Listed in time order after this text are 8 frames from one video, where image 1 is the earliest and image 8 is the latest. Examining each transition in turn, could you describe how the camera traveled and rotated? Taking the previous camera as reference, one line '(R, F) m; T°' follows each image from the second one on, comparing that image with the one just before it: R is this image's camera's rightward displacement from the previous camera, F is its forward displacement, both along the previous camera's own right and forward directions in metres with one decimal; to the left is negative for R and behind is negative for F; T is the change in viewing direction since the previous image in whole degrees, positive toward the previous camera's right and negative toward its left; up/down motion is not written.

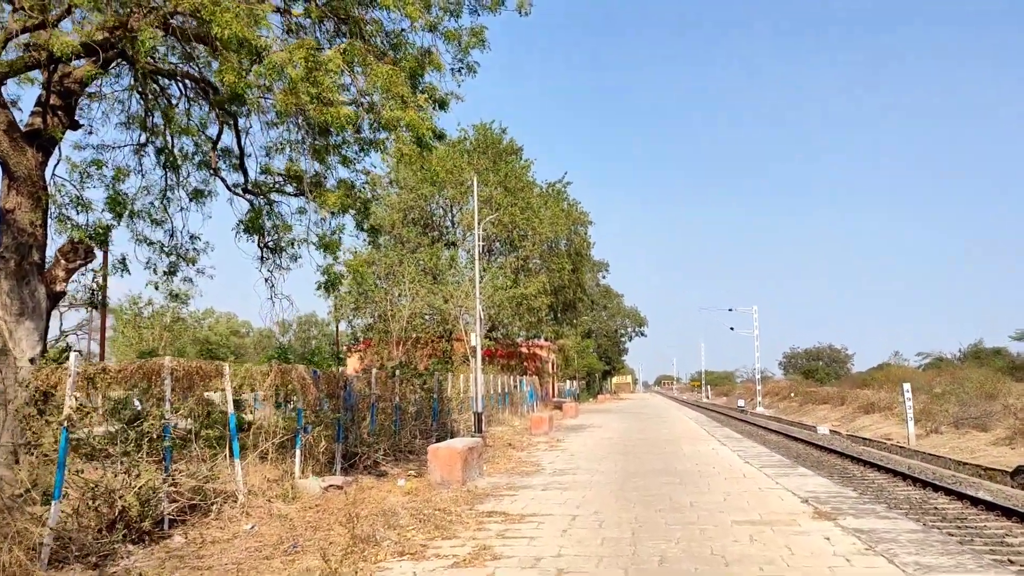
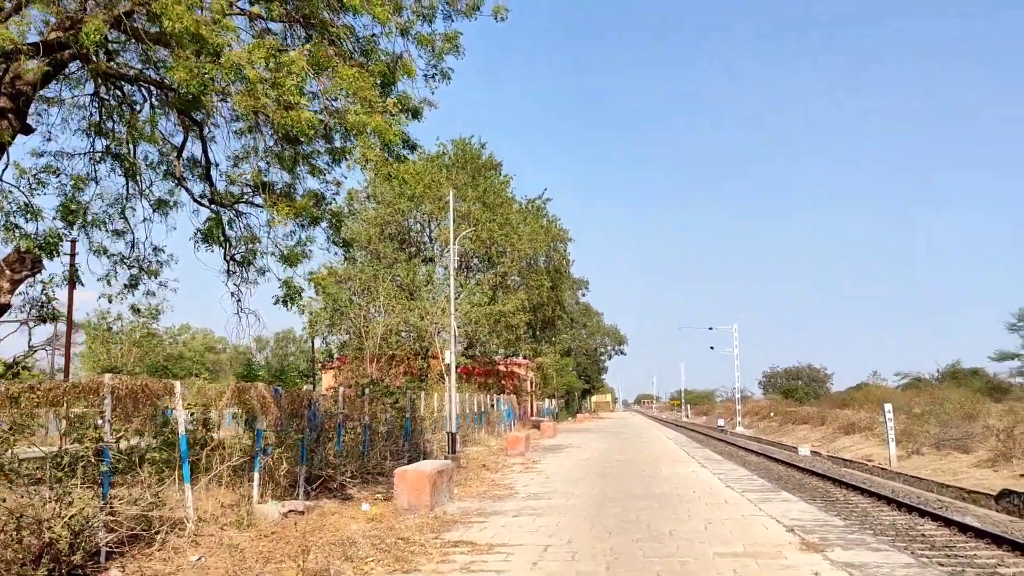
(+0.1, +0.5) m; +1°
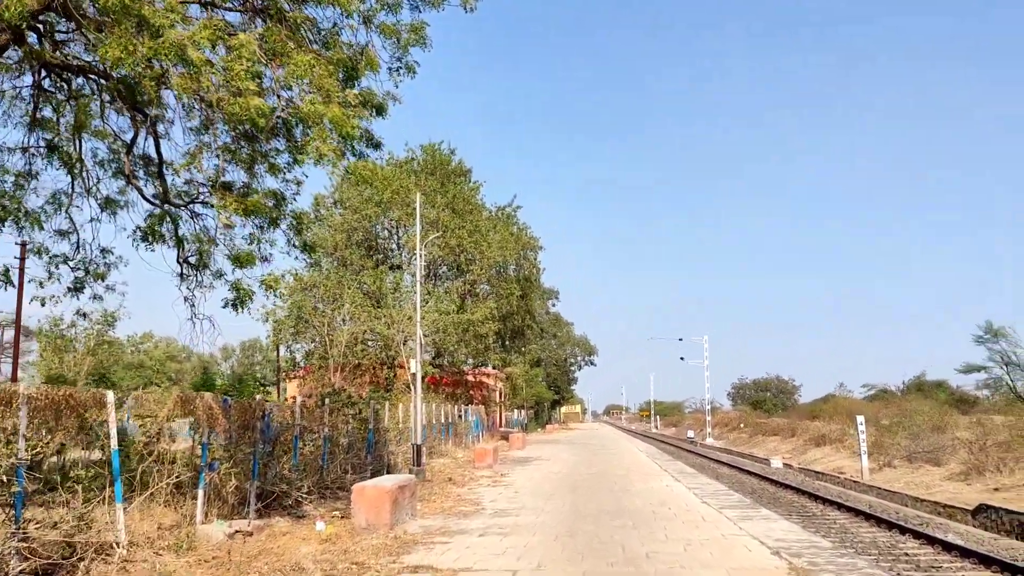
(0.0, +0.7) m; +2°
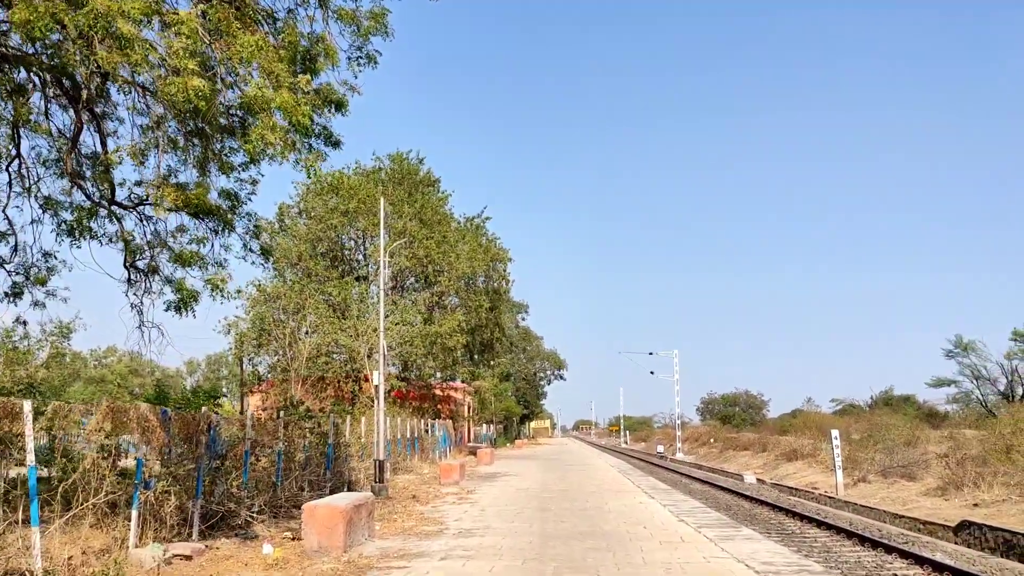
(+0.1, +0.7) m; +2°
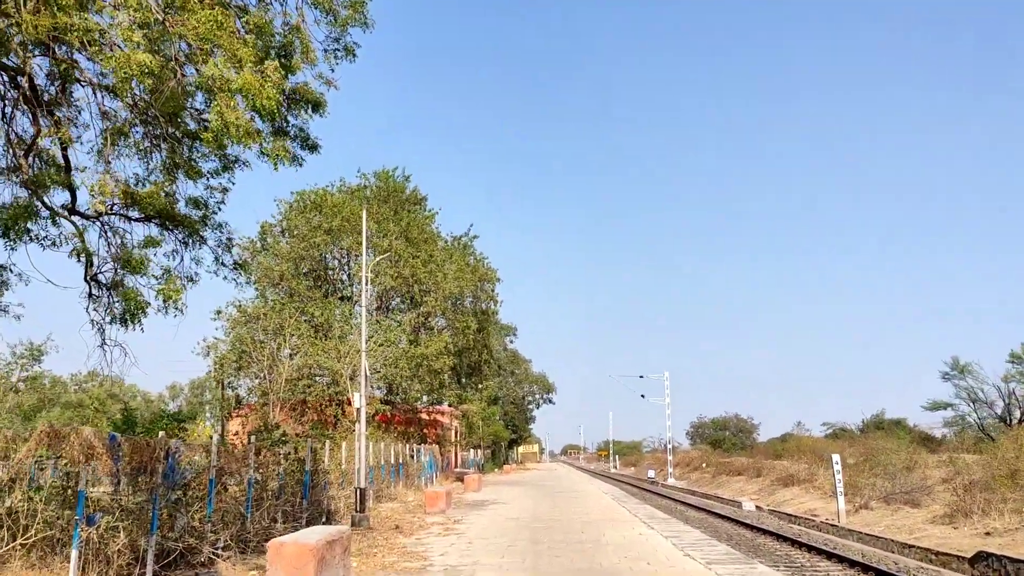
(0.0, +0.9) m; +1°
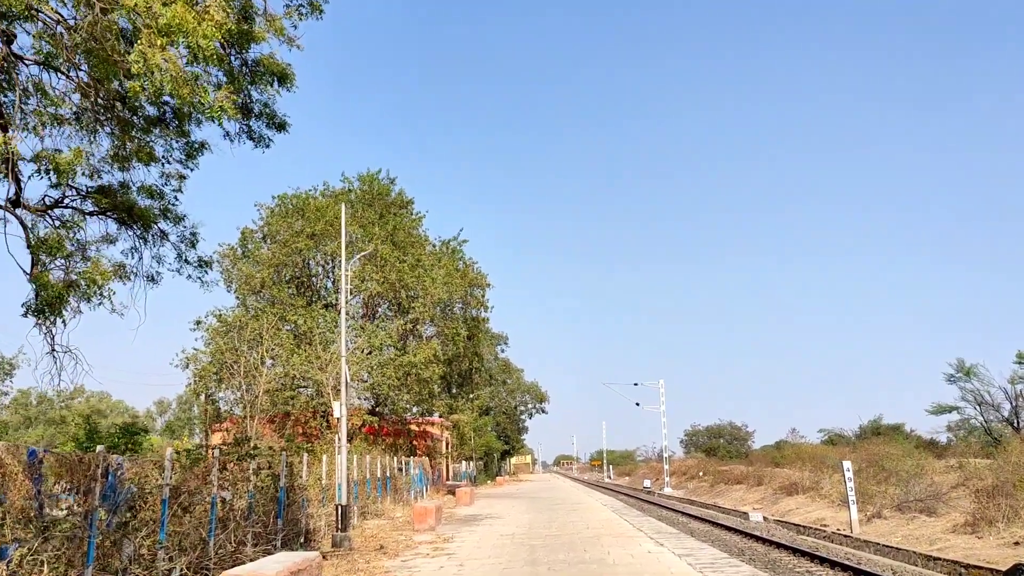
(0.0, +1.3) m; +1°
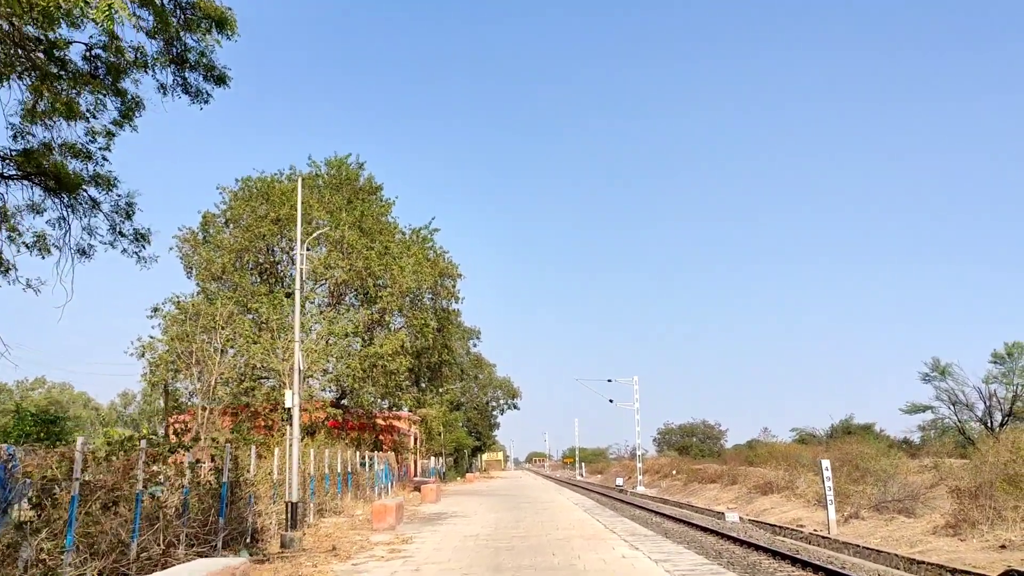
(+0.1, +1.0) m; +2°
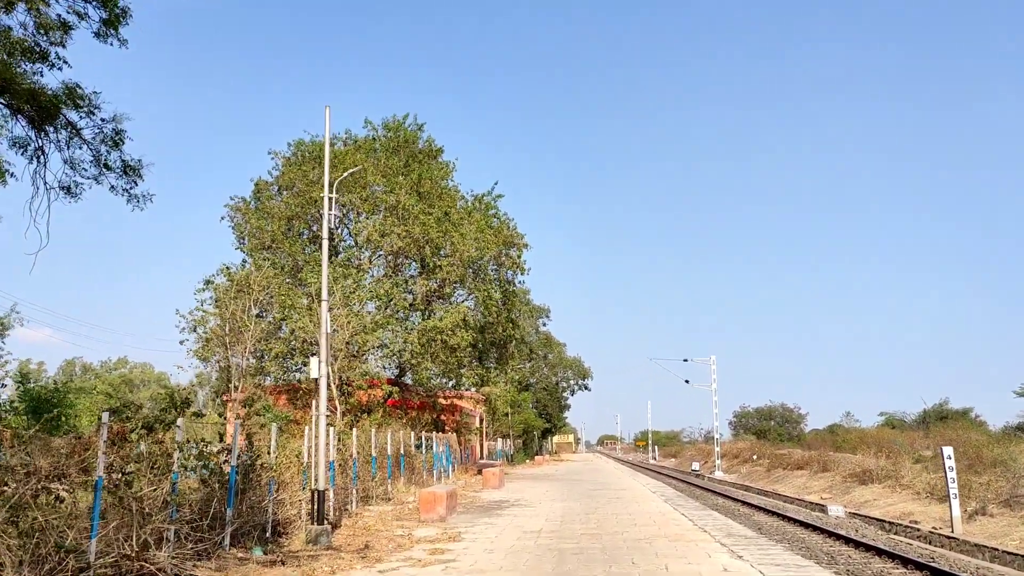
(0.0, +2.5) m; -5°
